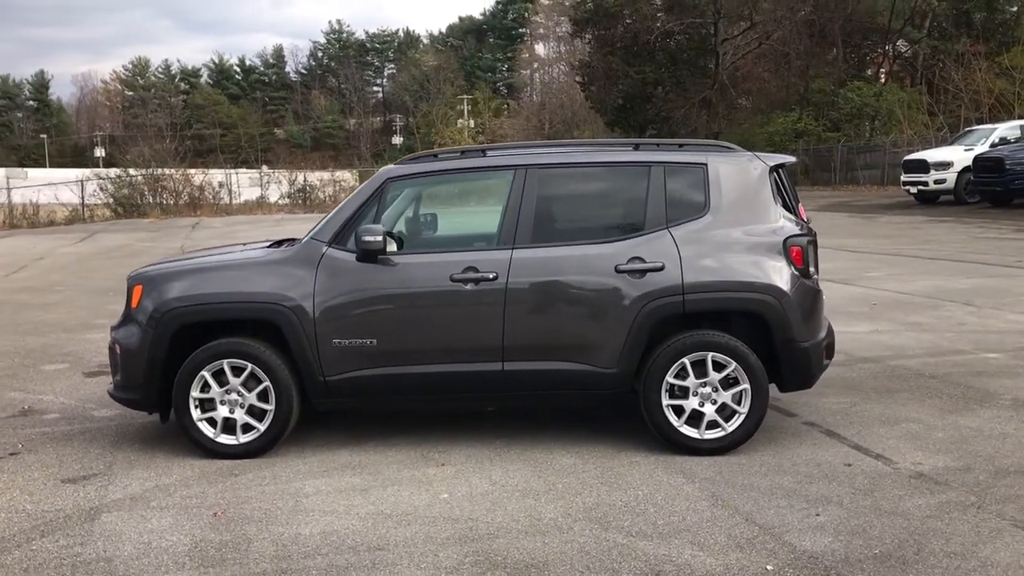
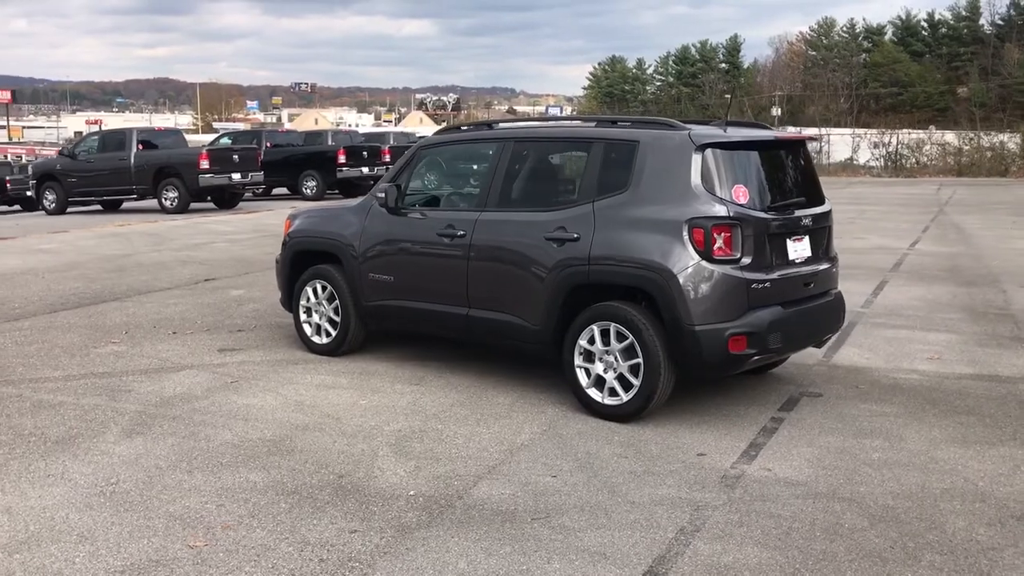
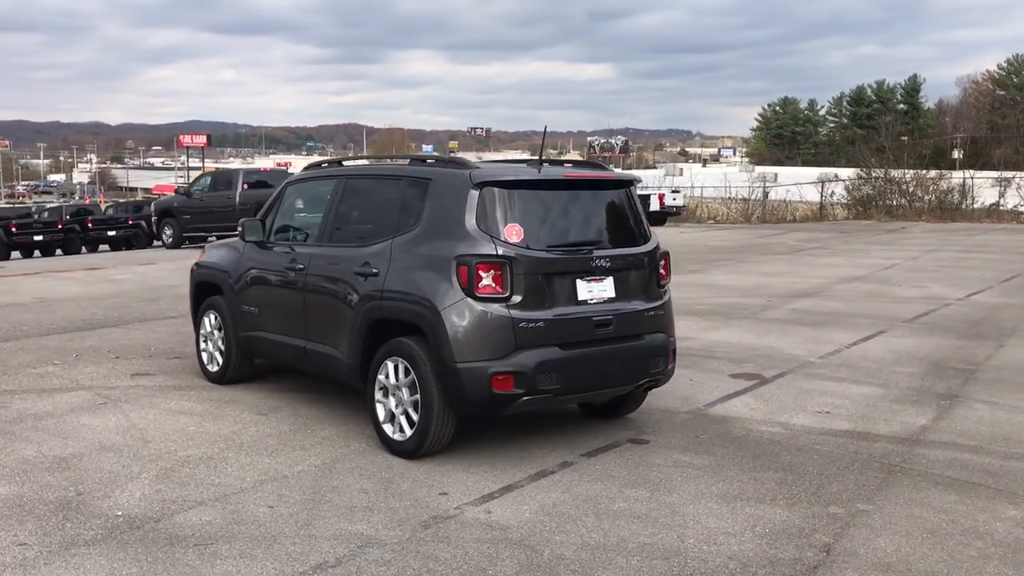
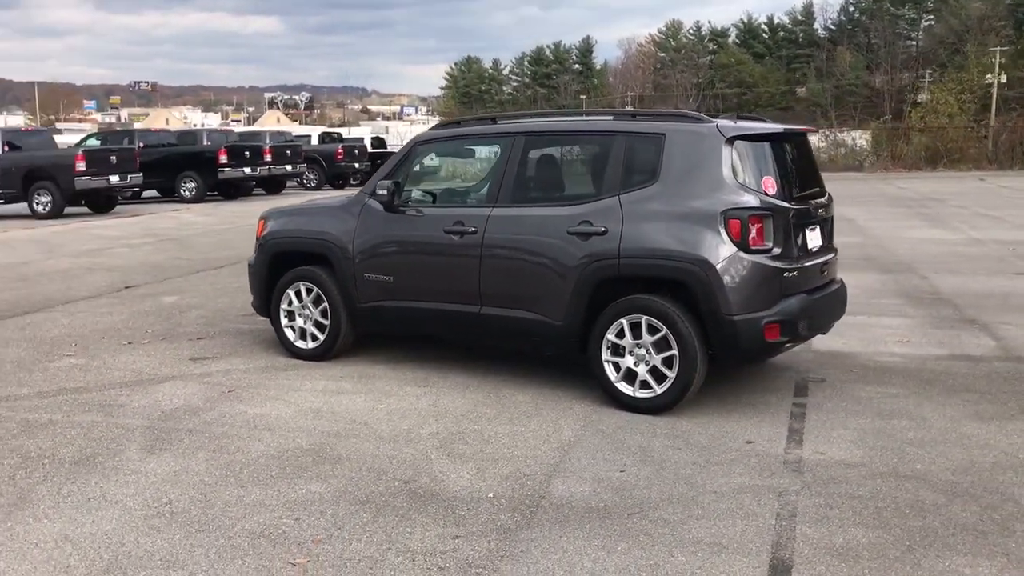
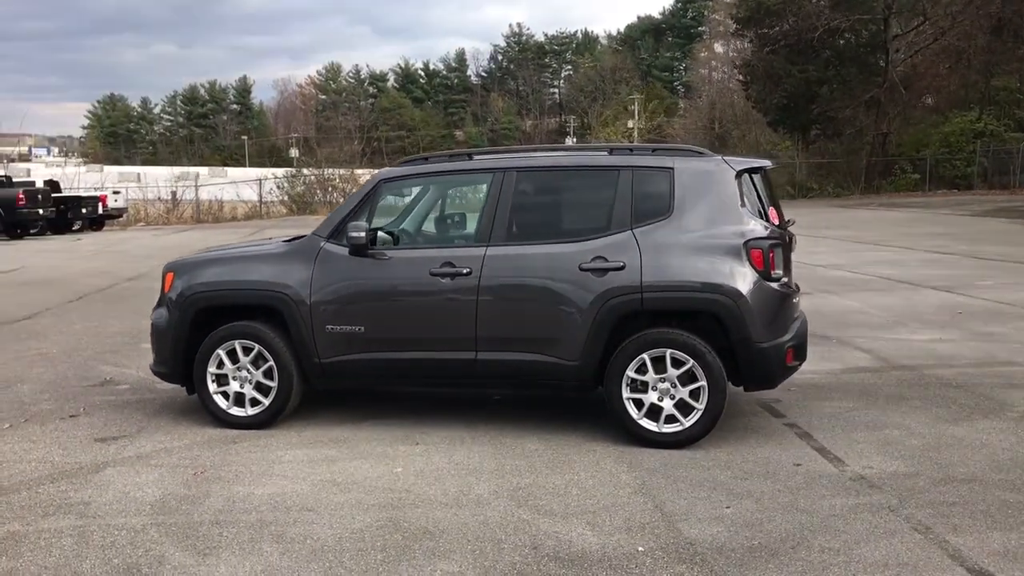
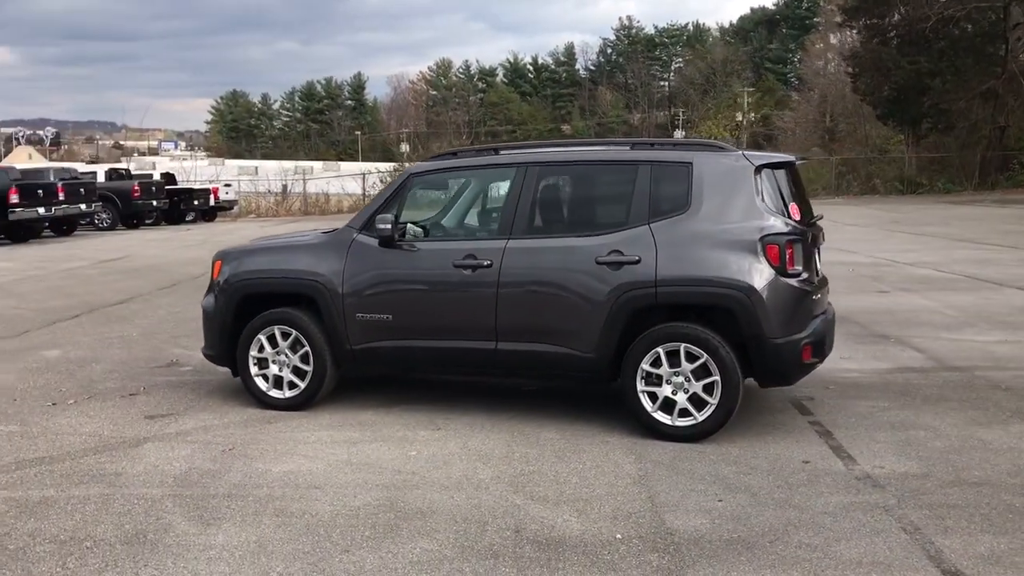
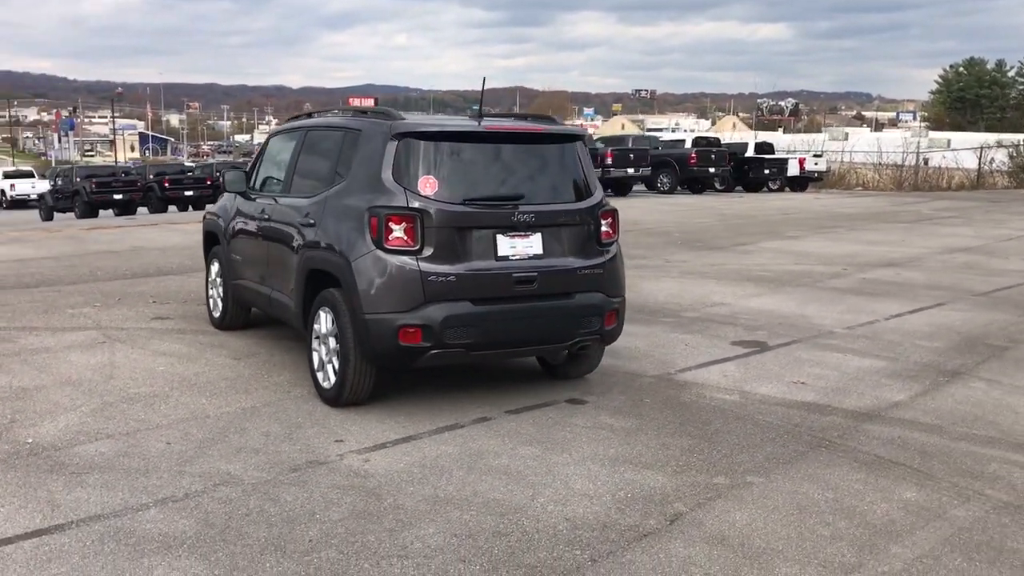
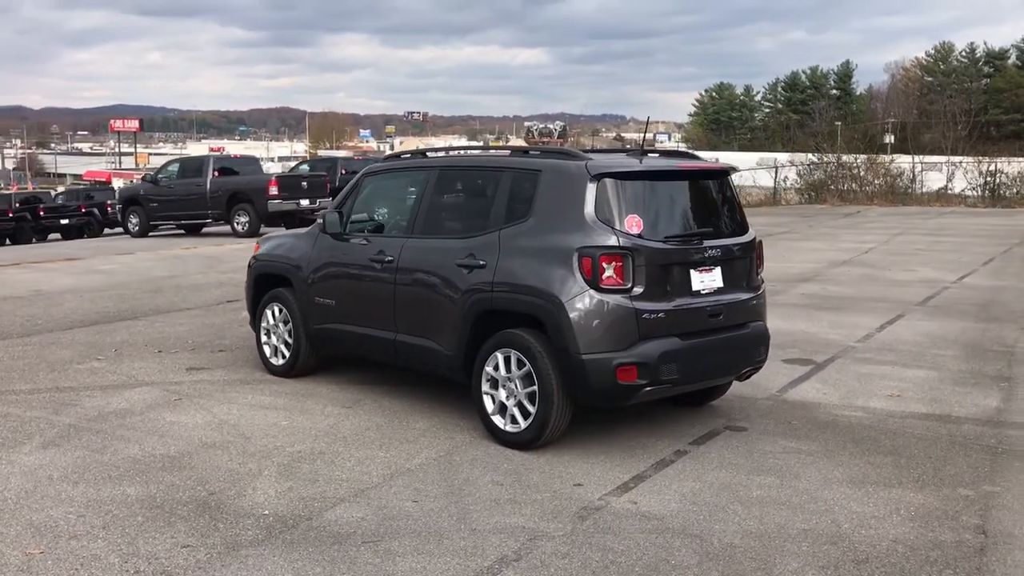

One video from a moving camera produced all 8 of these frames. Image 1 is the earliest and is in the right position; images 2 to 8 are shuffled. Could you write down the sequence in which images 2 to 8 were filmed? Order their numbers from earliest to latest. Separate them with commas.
5, 6, 4, 2, 8, 3, 7
